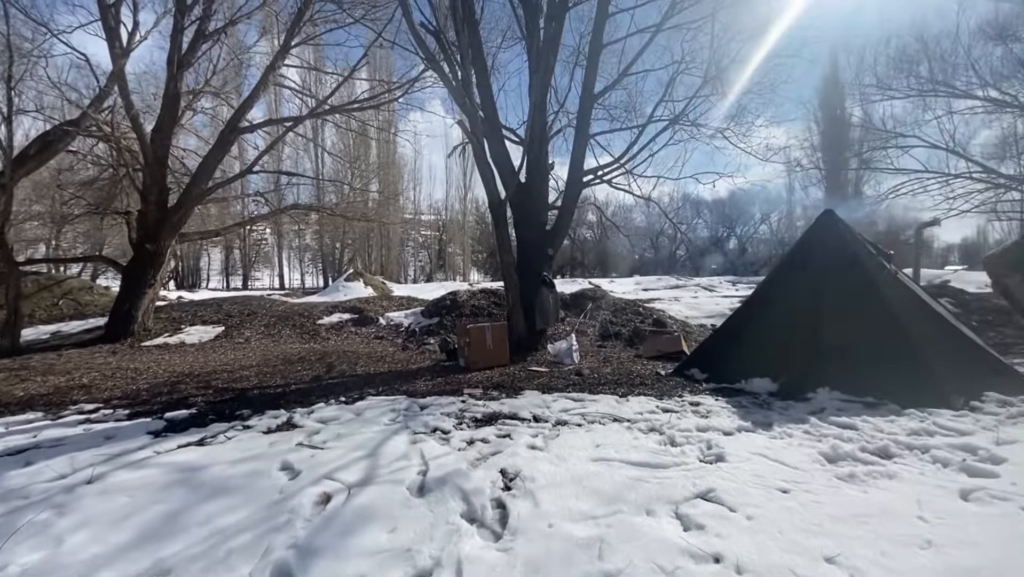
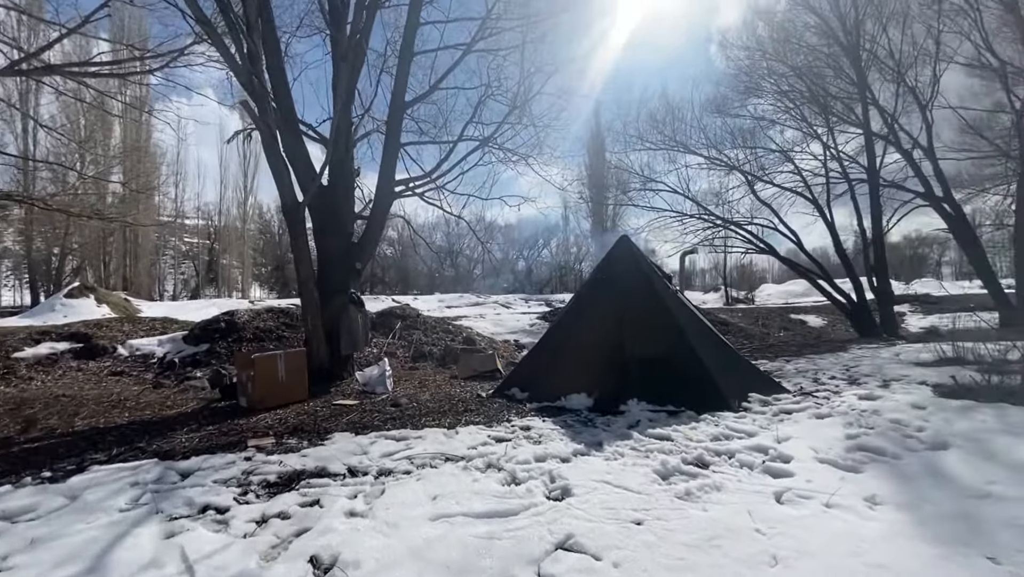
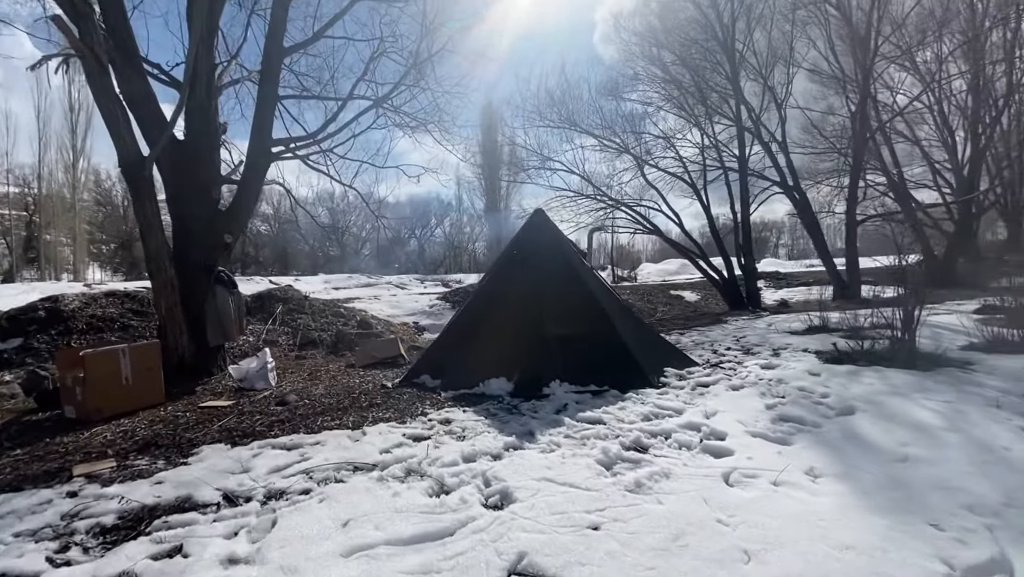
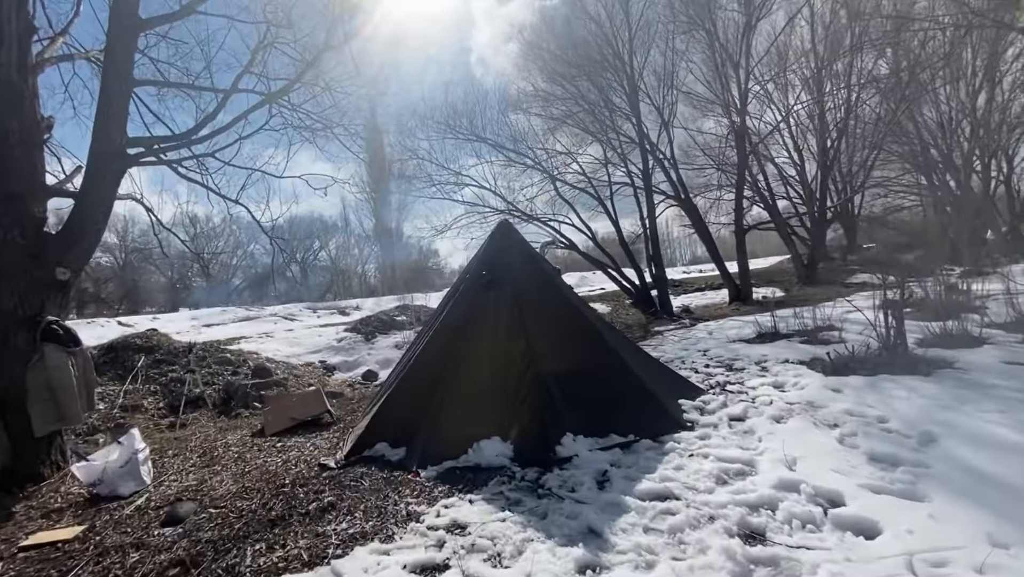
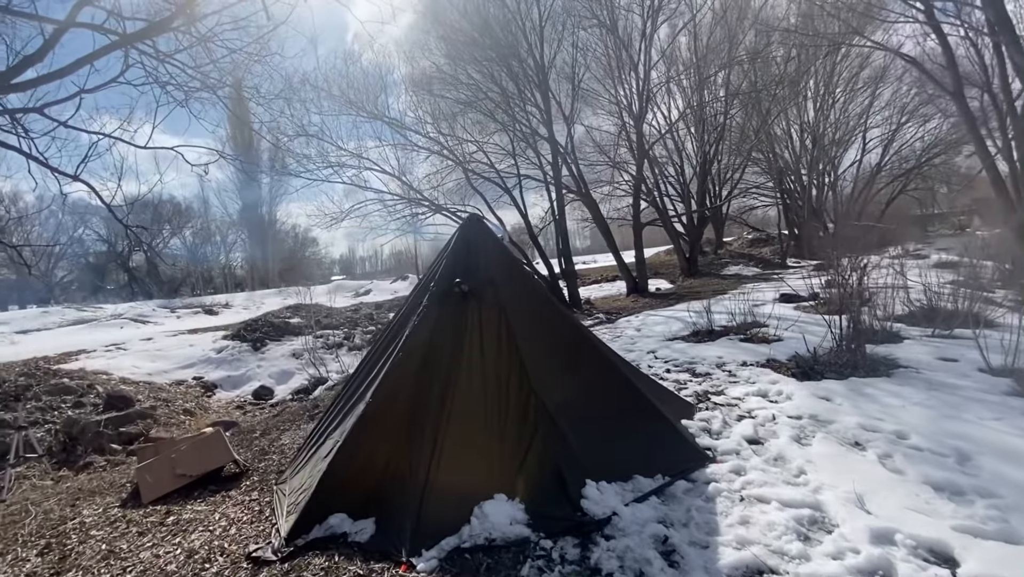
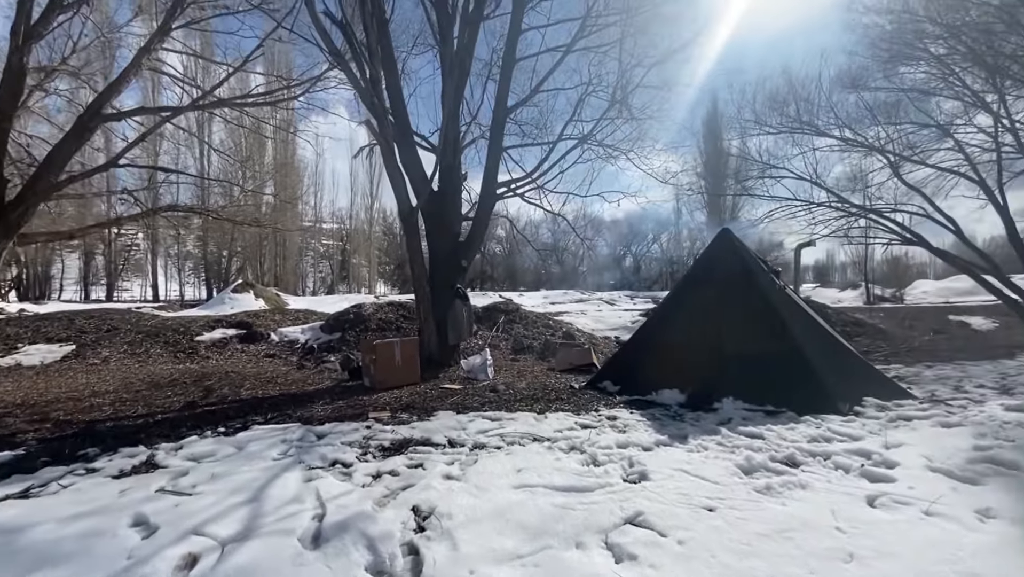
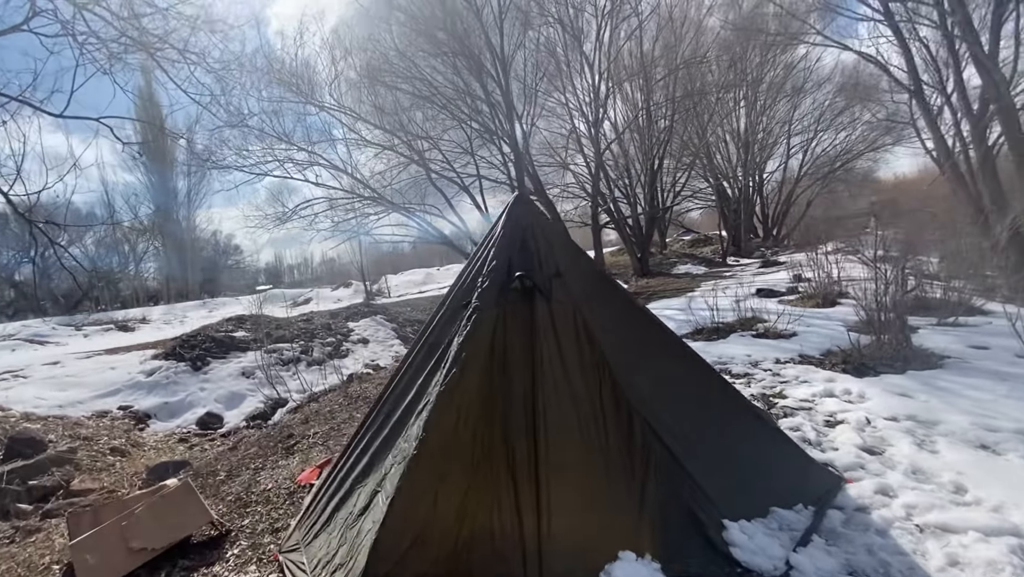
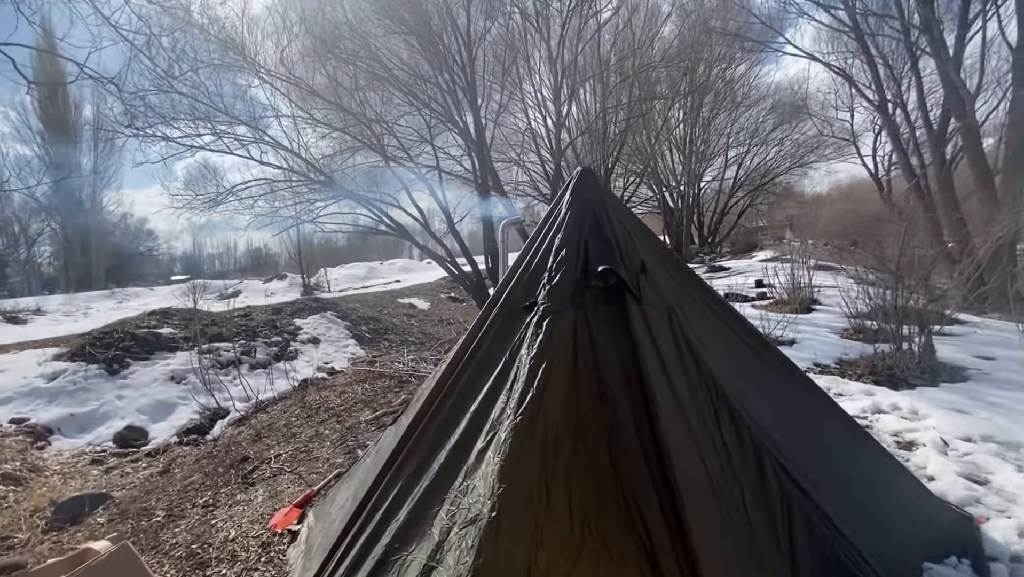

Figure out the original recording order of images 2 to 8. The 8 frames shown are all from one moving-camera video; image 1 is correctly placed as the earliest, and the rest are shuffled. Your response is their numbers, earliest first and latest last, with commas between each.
6, 2, 3, 4, 5, 7, 8
